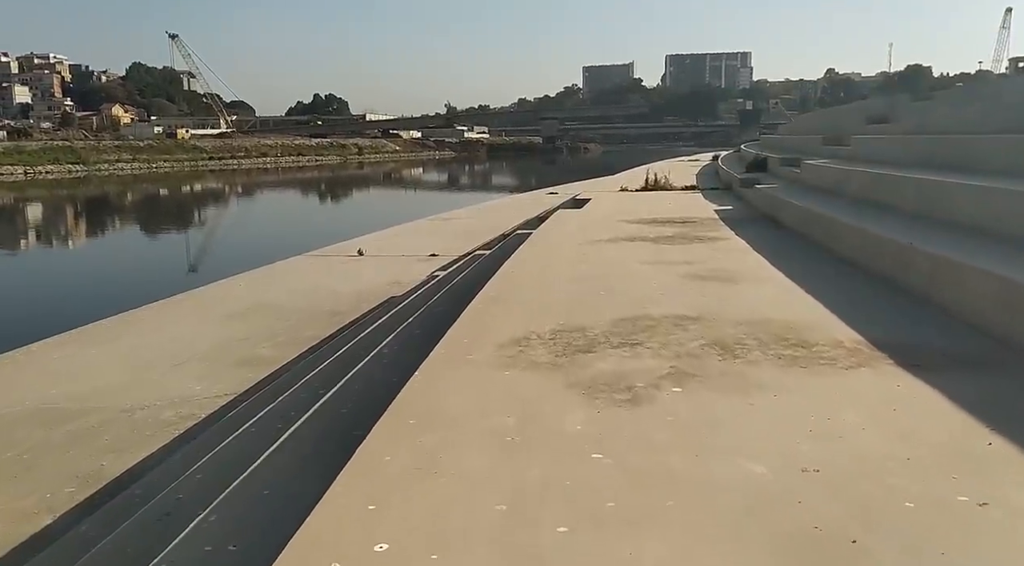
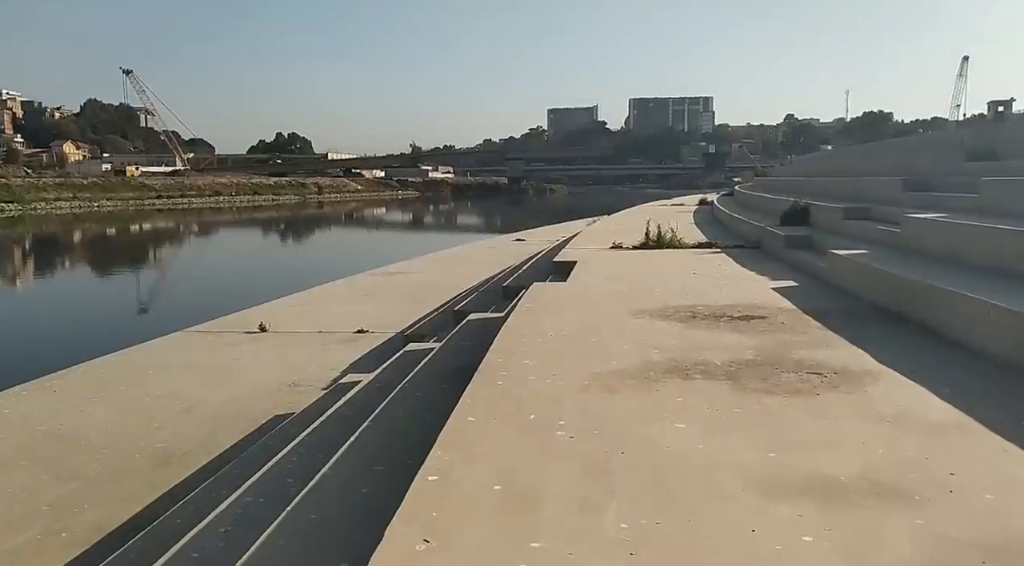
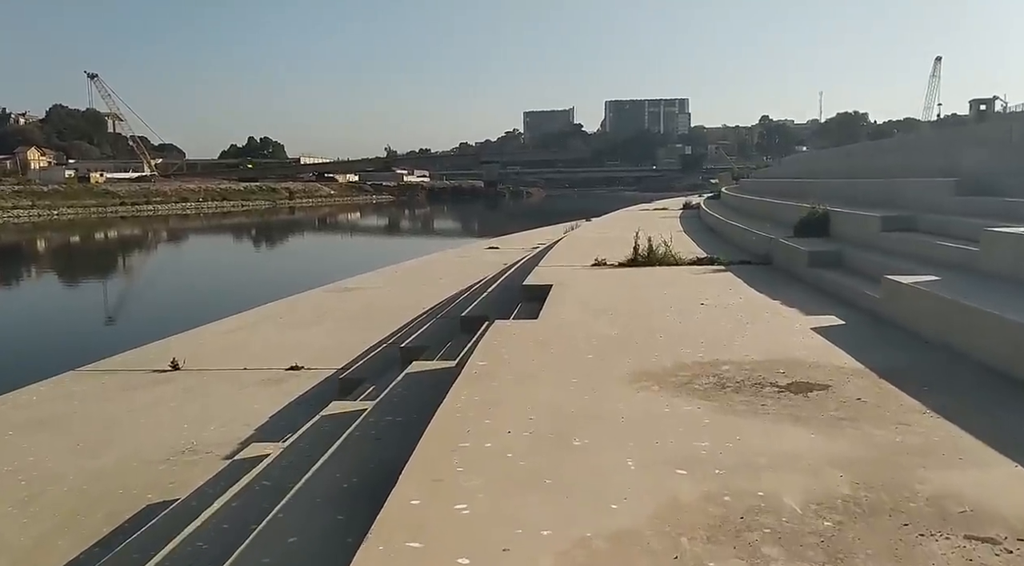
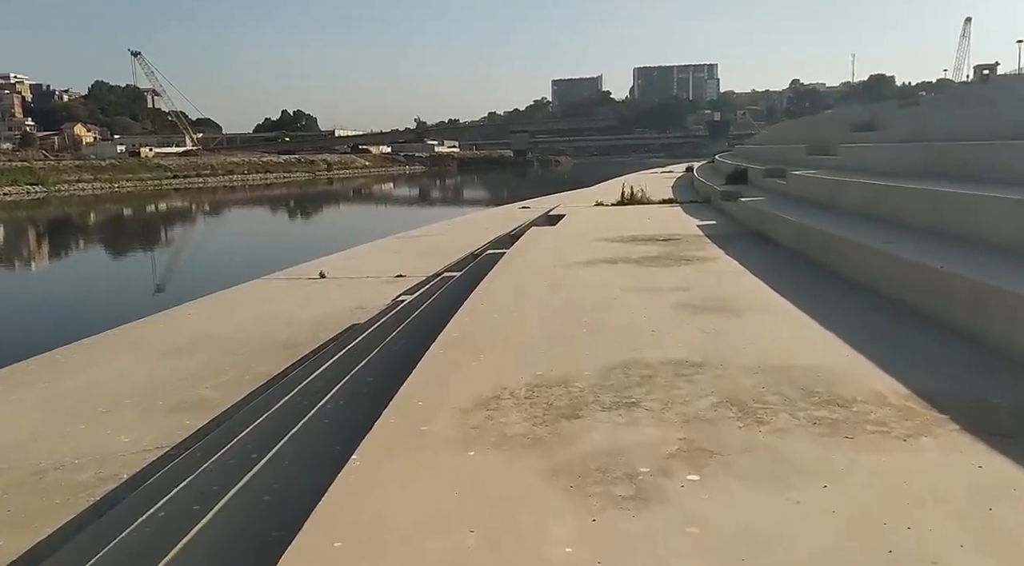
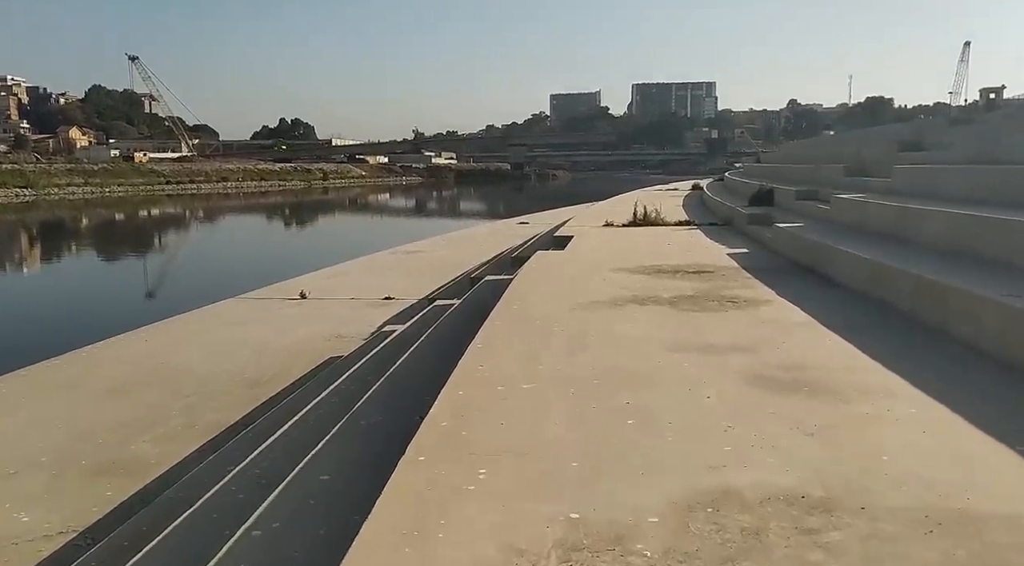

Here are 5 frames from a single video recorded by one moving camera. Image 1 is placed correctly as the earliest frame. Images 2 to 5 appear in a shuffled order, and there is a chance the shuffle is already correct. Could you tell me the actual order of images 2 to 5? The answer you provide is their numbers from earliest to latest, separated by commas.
4, 5, 2, 3
